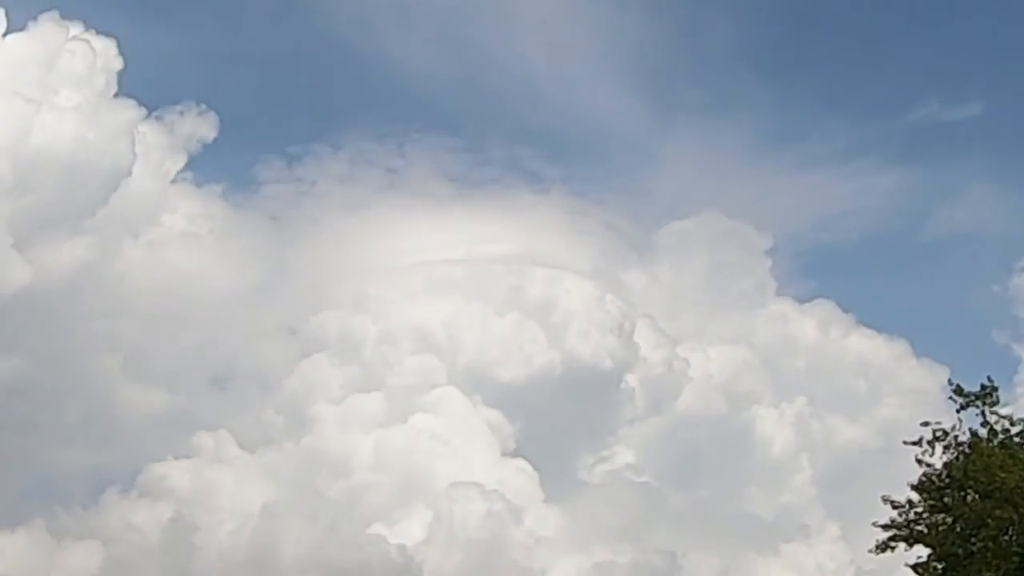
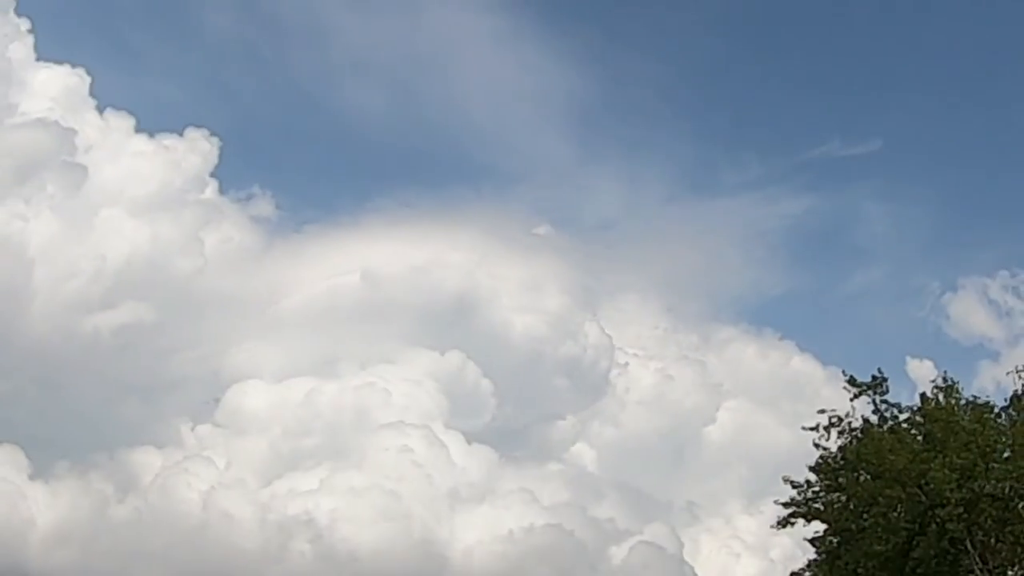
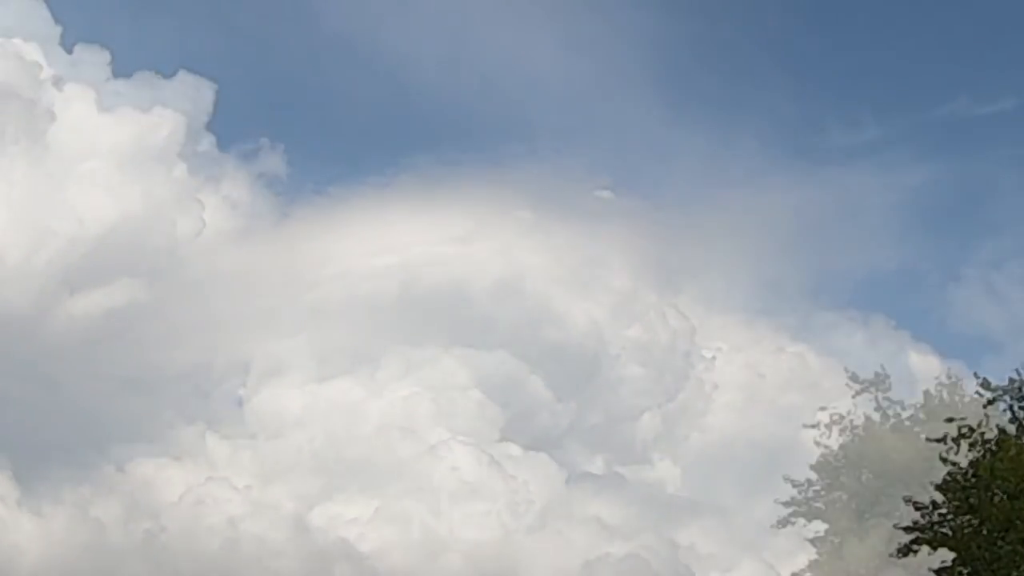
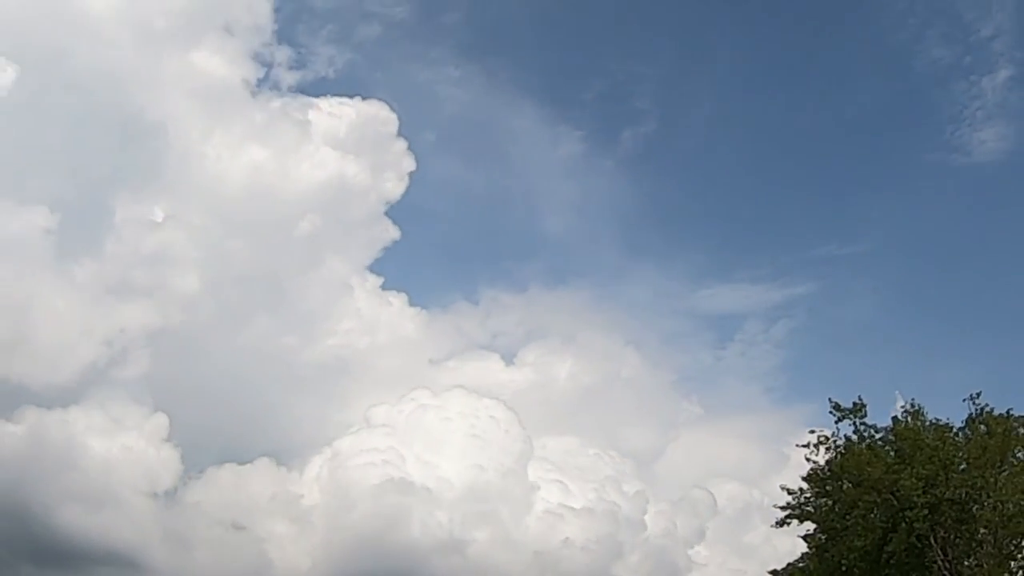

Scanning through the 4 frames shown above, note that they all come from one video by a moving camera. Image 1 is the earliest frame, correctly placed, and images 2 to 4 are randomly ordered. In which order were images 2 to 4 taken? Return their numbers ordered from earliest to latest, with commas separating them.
3, 2, 4
